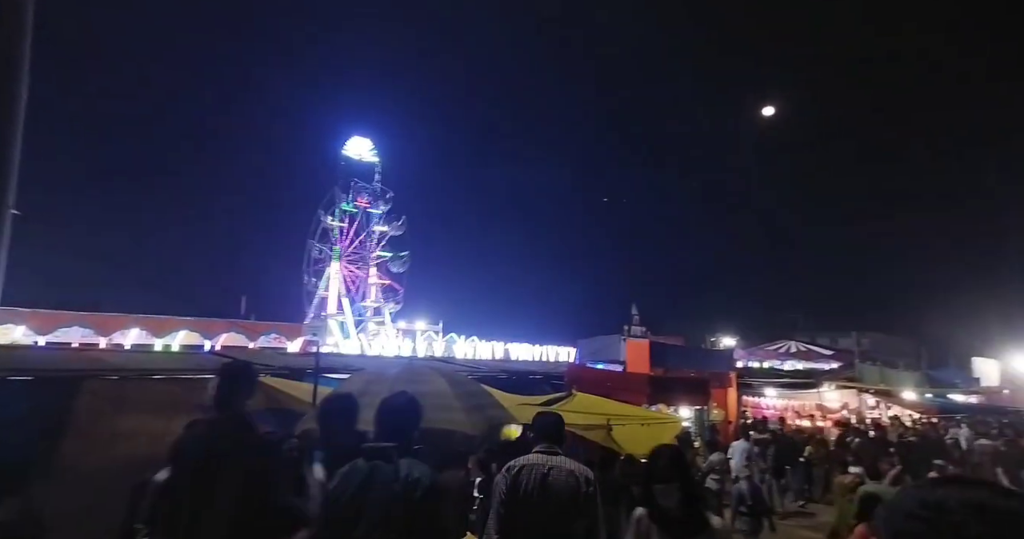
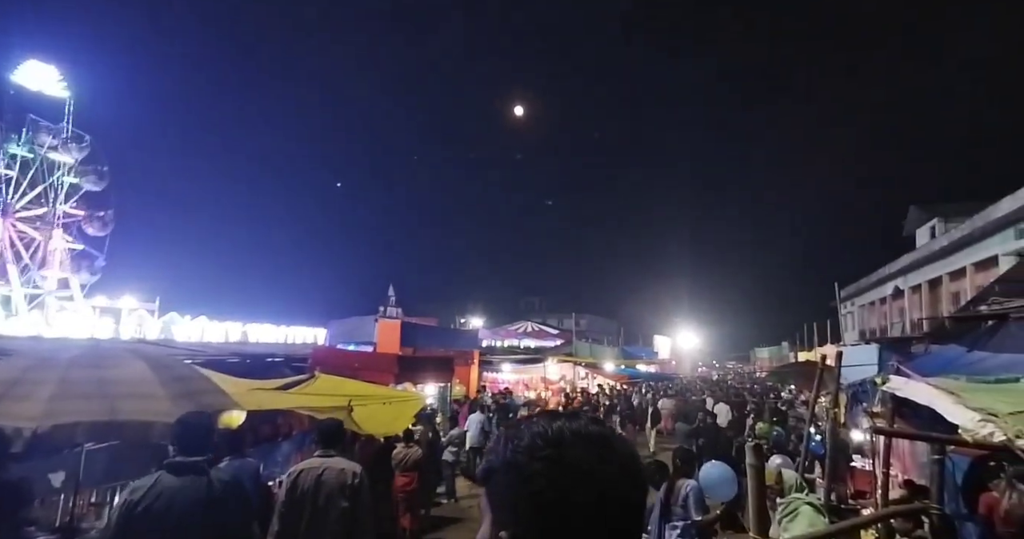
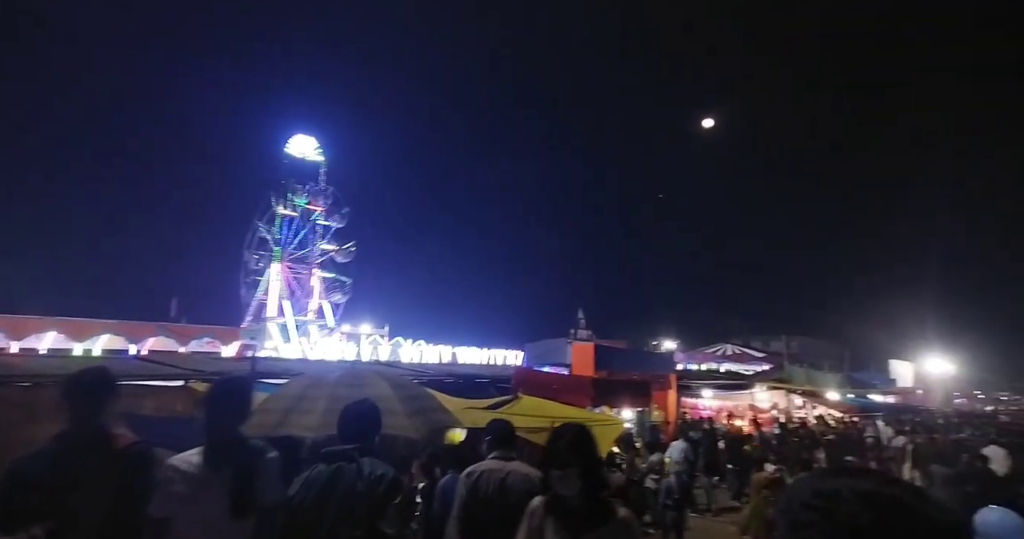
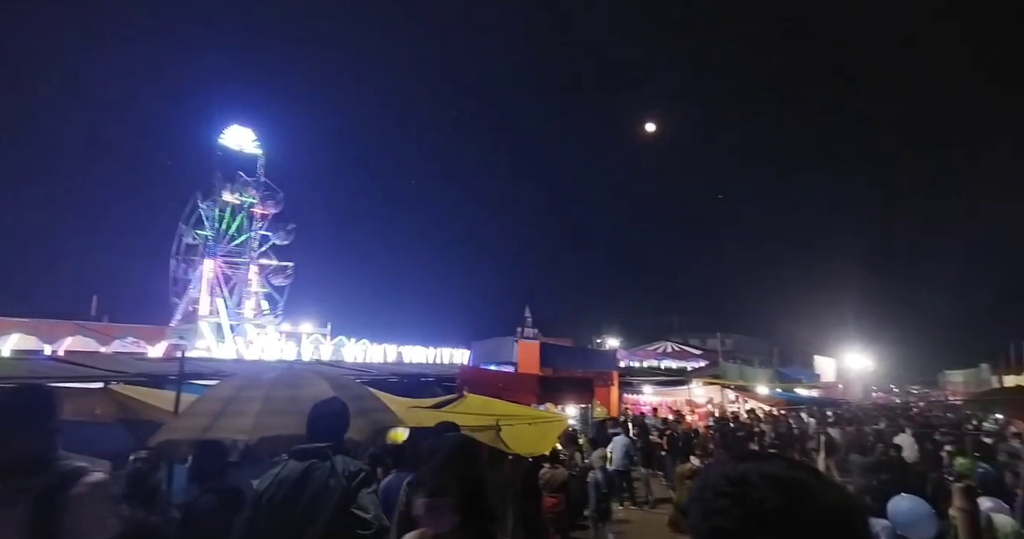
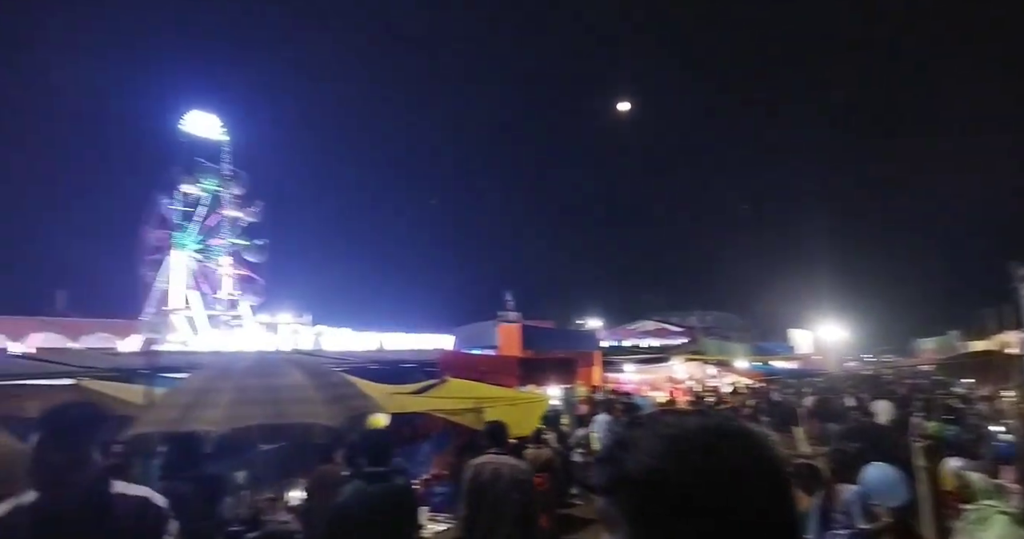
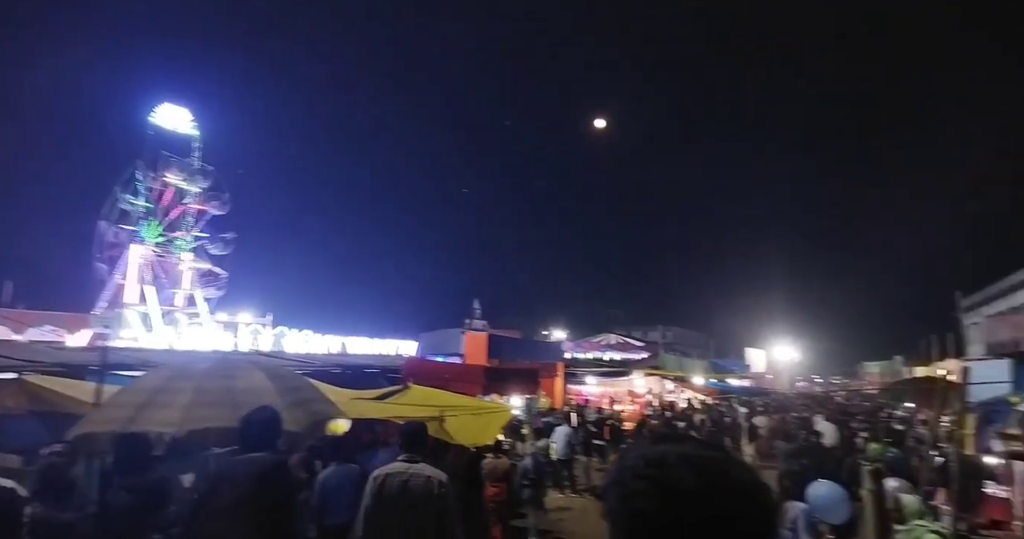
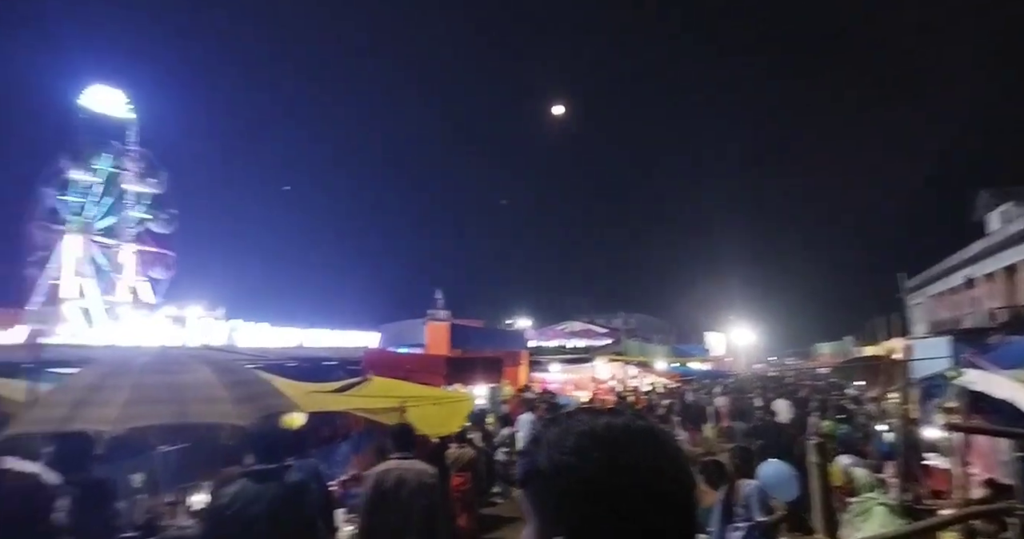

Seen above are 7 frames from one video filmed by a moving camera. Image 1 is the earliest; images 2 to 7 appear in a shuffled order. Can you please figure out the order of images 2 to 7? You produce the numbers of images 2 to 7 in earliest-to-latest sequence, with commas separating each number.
3, 4, 6, 2, 7, 5
